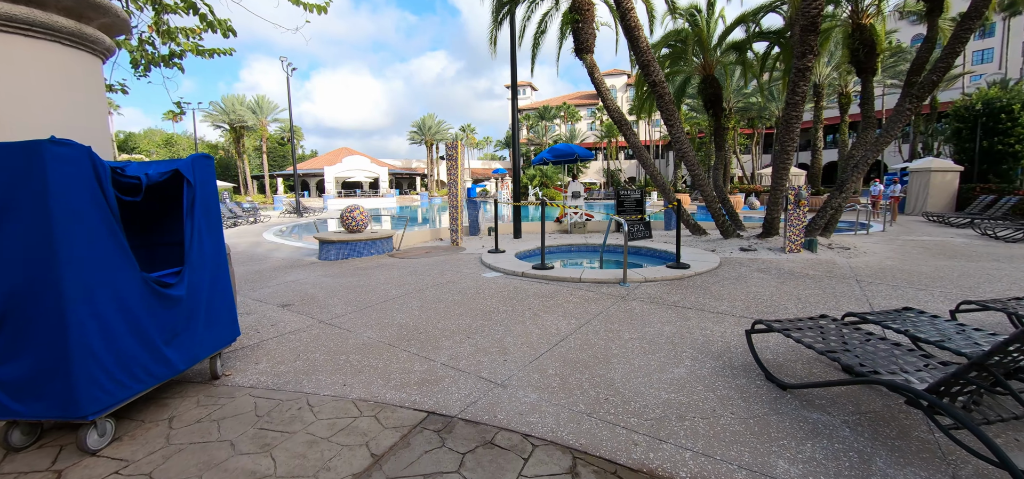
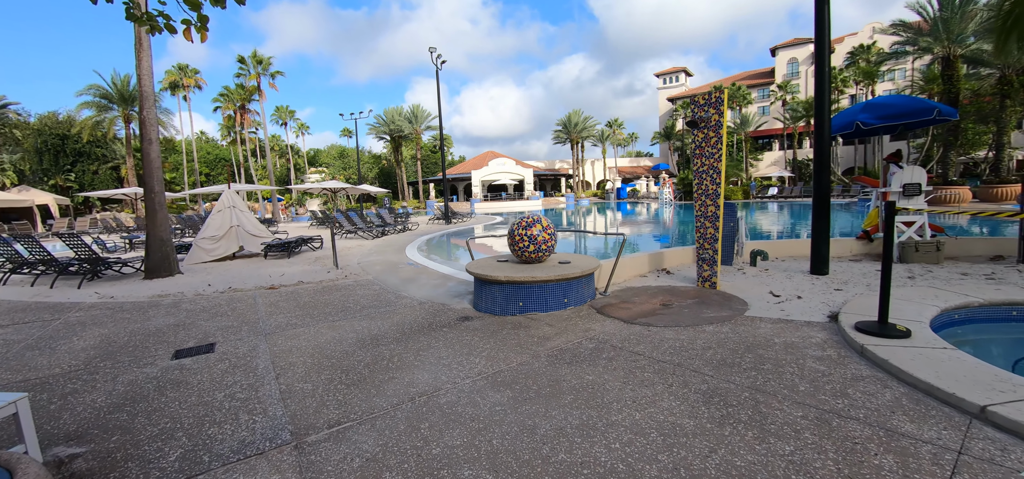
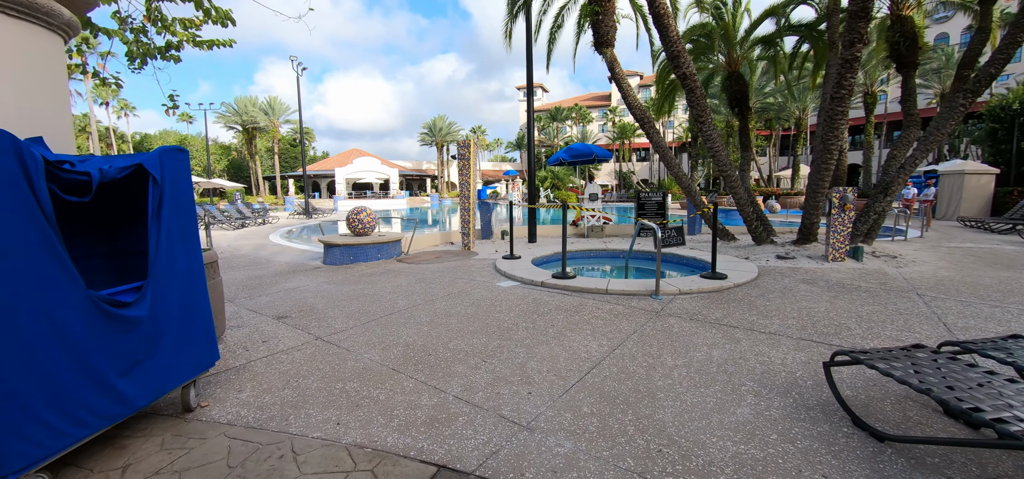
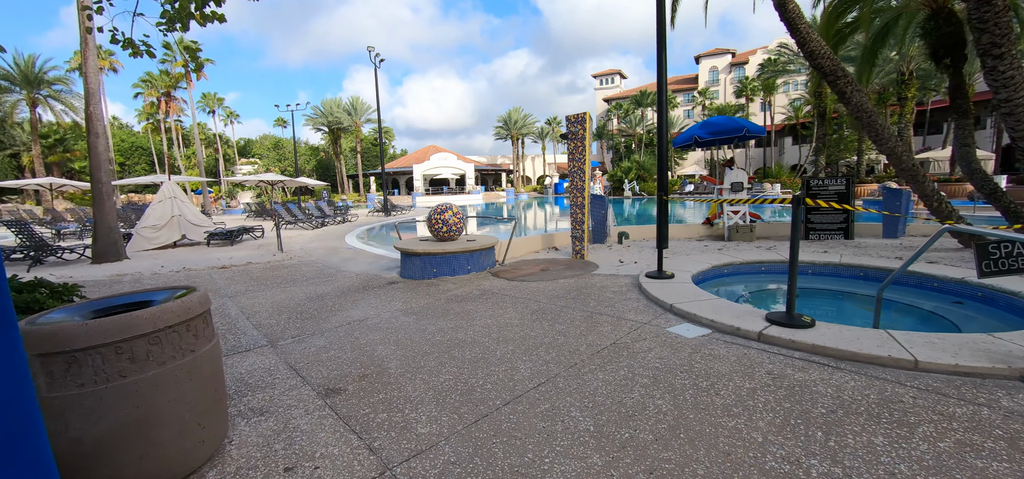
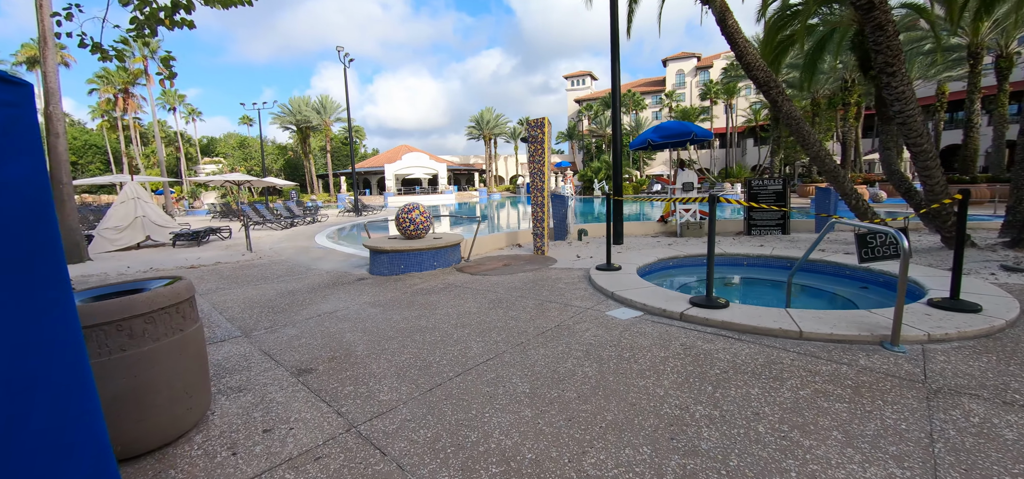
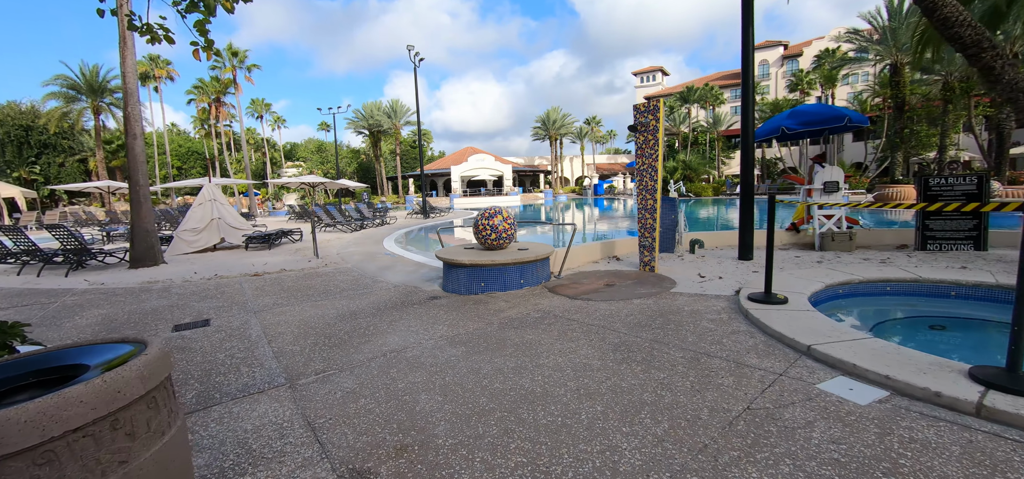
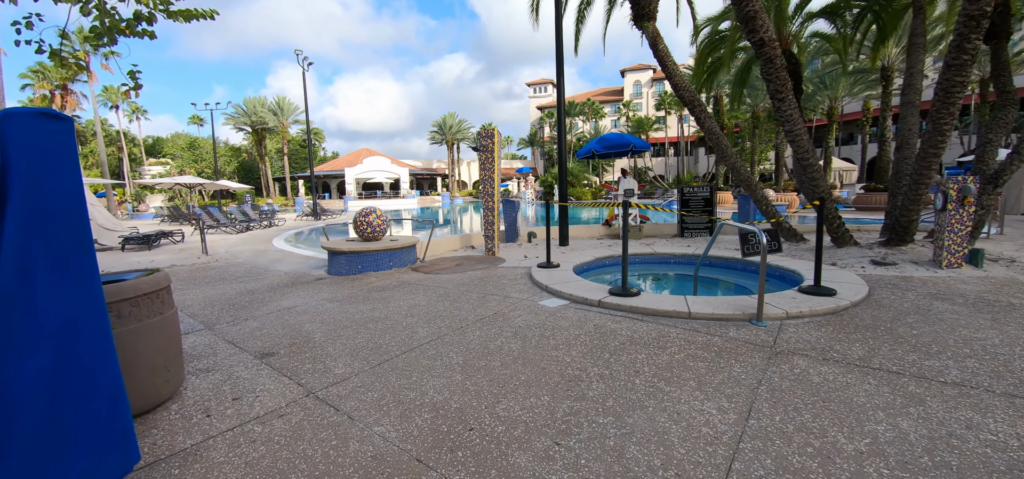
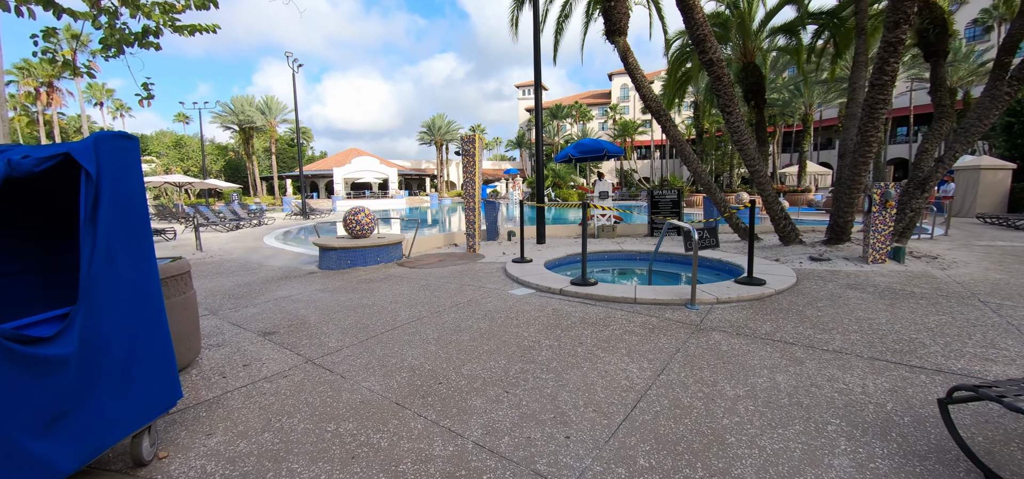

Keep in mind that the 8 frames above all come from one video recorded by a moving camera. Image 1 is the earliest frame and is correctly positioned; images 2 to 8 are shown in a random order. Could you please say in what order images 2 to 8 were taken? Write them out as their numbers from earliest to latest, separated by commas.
3, 8, 7, 5, 4, 6, 2
